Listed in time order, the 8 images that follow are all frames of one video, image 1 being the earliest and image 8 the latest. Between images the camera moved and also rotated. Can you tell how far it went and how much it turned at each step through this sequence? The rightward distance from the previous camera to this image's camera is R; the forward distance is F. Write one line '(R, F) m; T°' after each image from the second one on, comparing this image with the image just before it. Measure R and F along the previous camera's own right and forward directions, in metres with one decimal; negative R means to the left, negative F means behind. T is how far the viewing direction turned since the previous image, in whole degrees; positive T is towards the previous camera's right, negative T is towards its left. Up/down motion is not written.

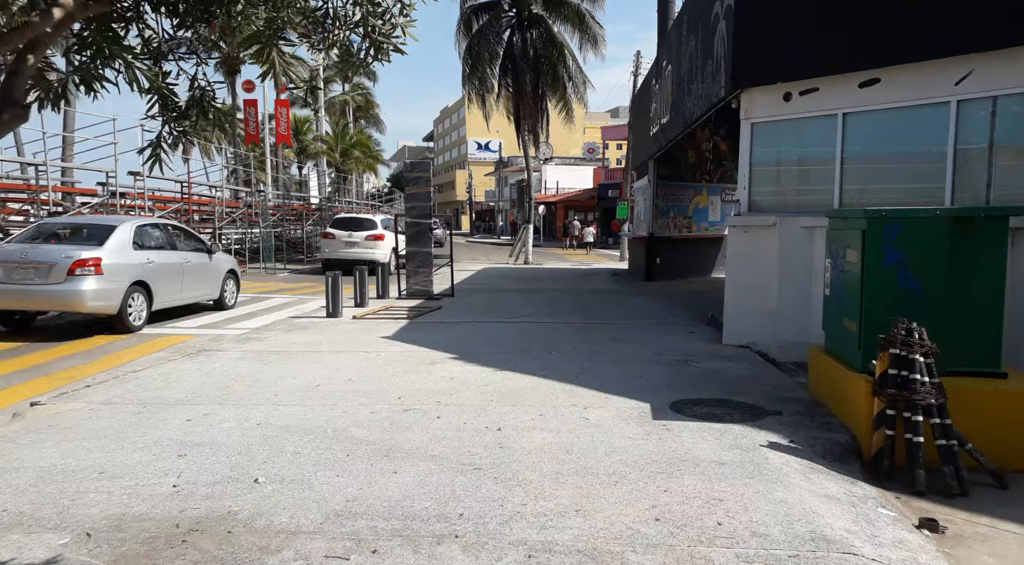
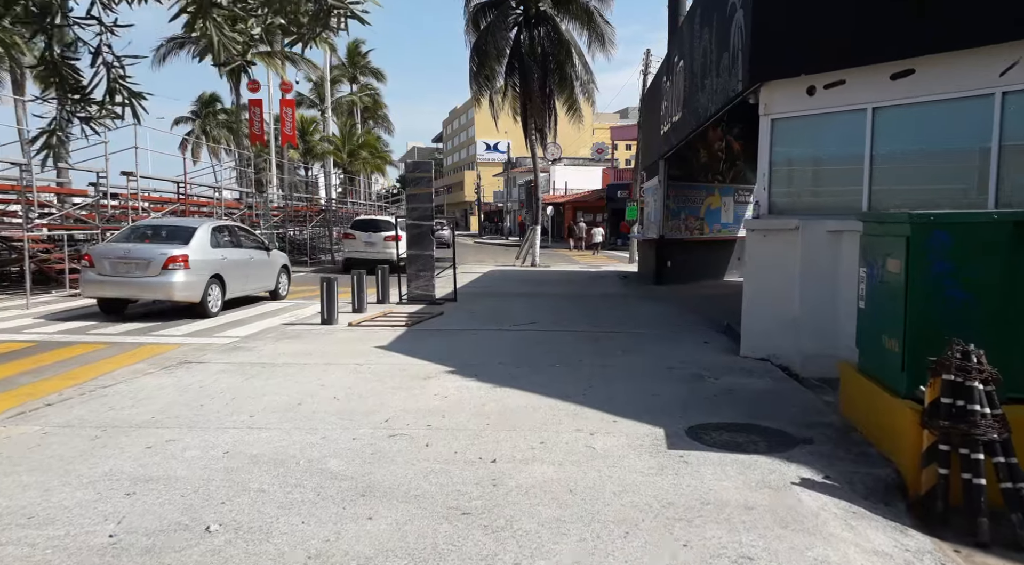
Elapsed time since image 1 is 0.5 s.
(+0.1, +0.6) m; -1°
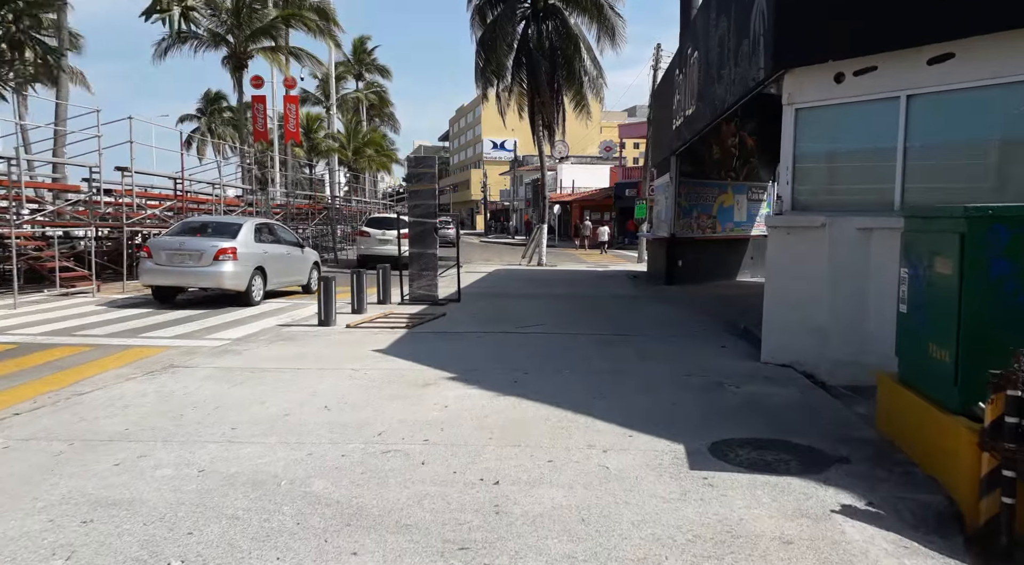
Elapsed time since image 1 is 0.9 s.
(0.0, +0.5) m; -1°
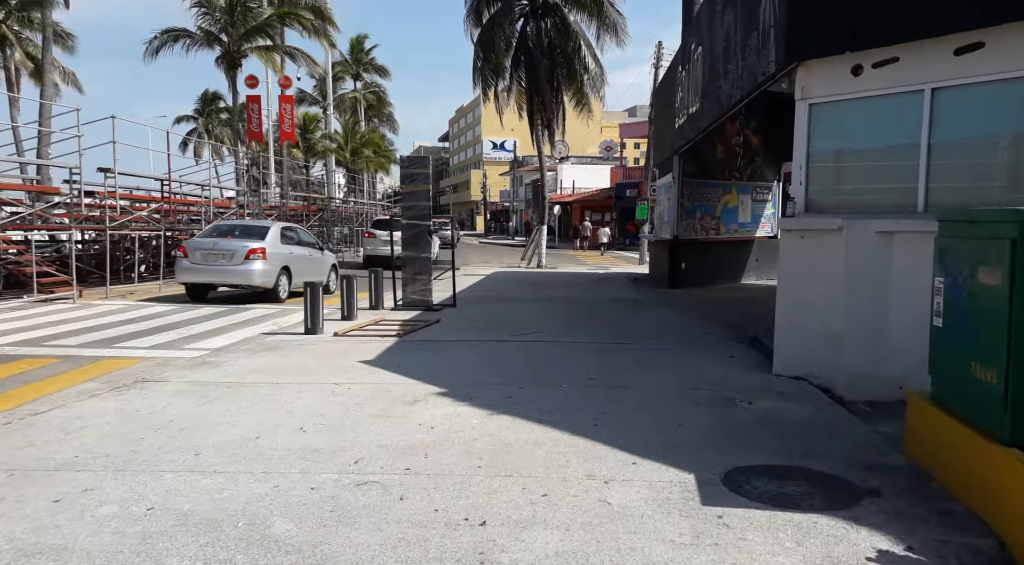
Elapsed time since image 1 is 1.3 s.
(+0.1, +0.5) m; 0°
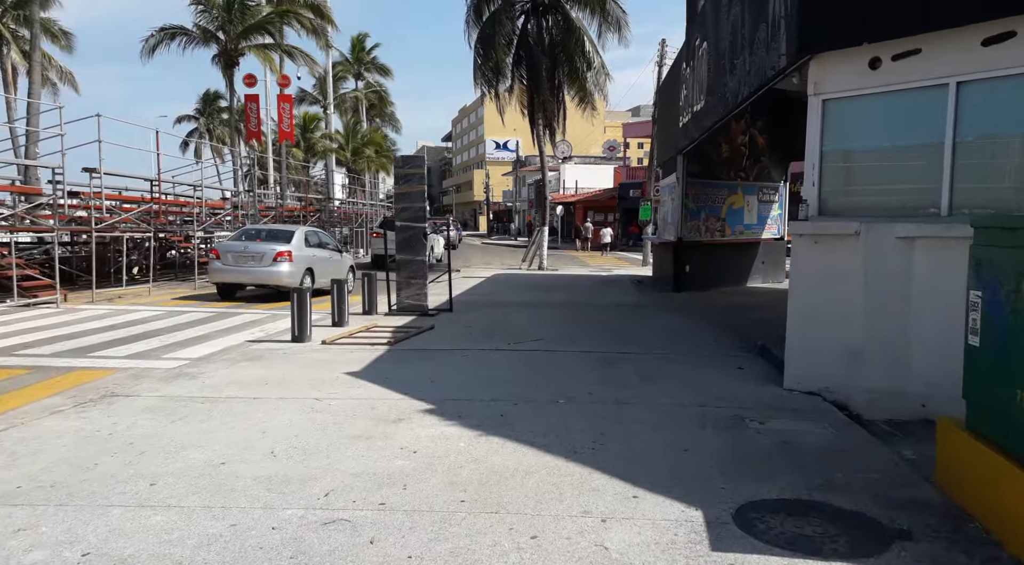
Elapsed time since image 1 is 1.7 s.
(+0.1, +0.4) m; 0°
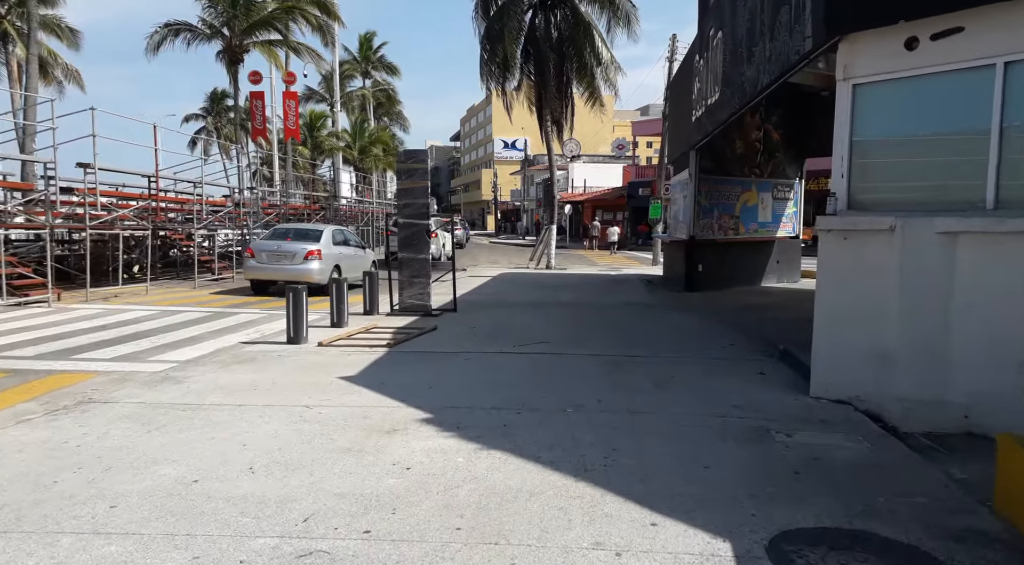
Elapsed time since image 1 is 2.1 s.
(0.0, +0.5) m; -1°
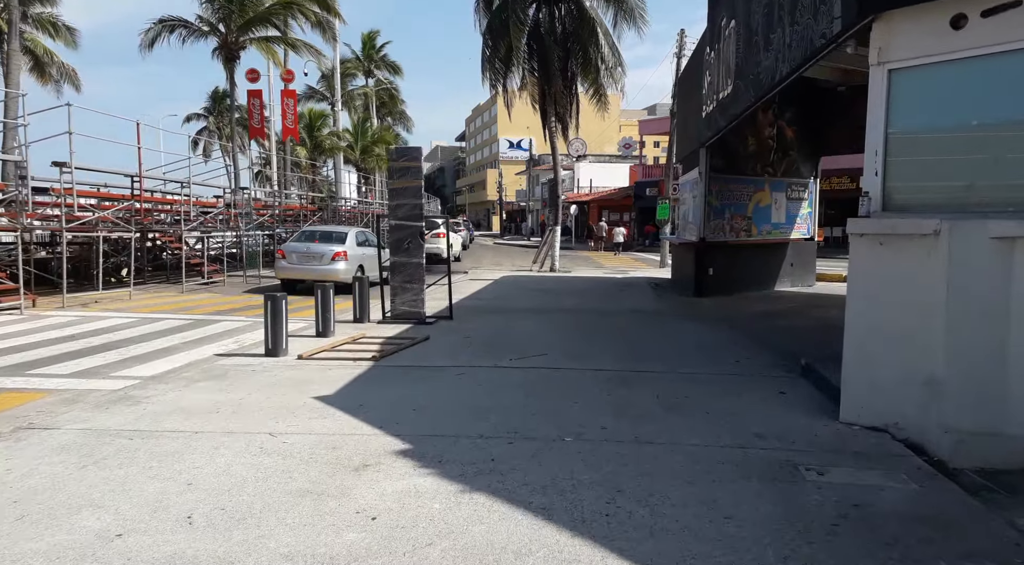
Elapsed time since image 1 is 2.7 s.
(+0.1, +0.7) m; -1°
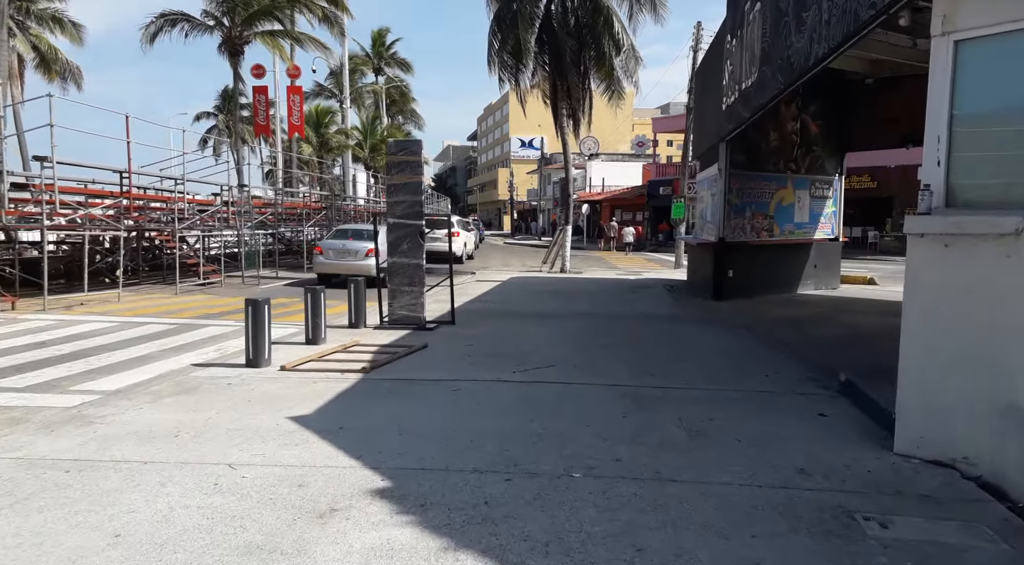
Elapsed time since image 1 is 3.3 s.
(+0.1, +0.8) m; -1°
